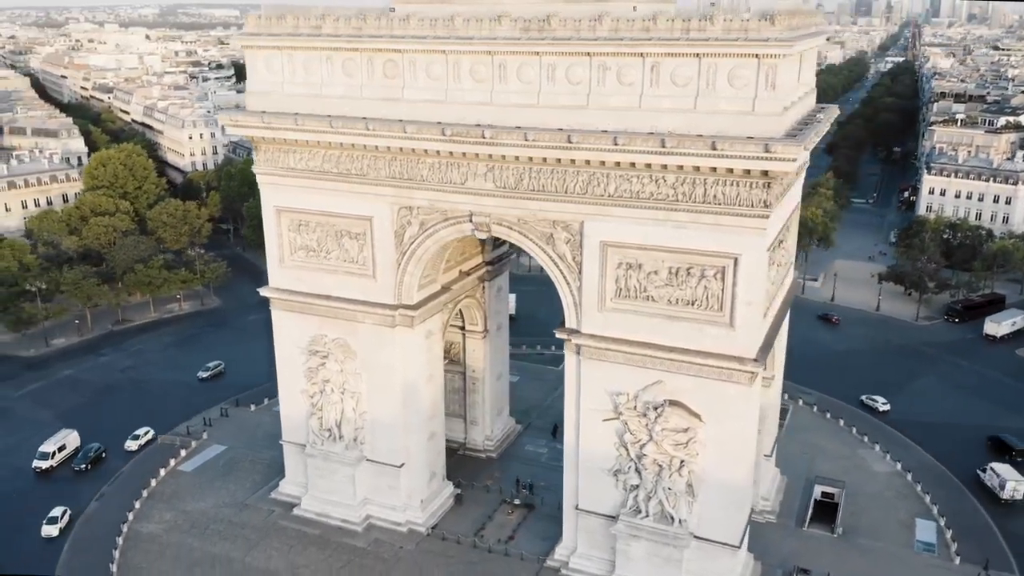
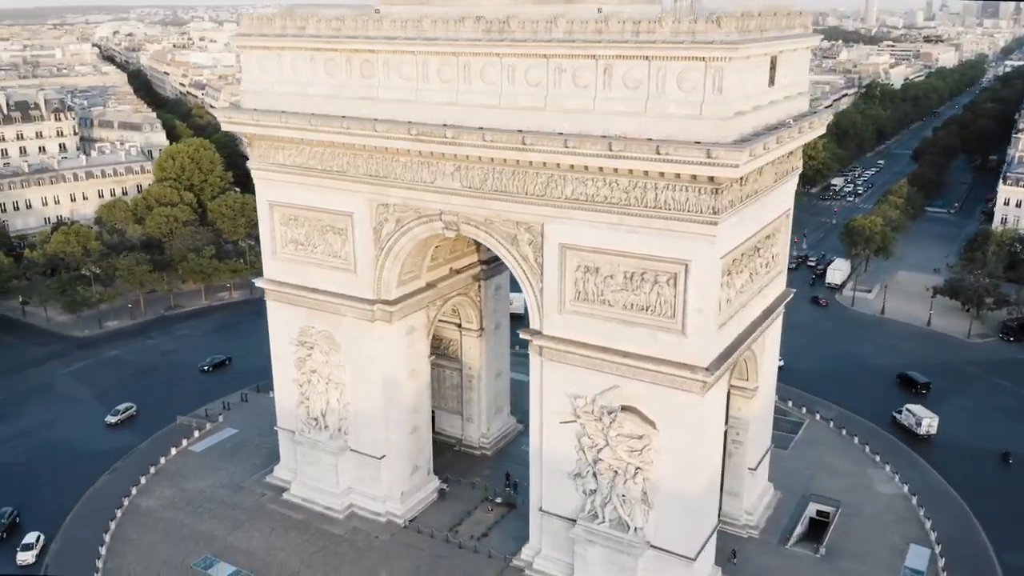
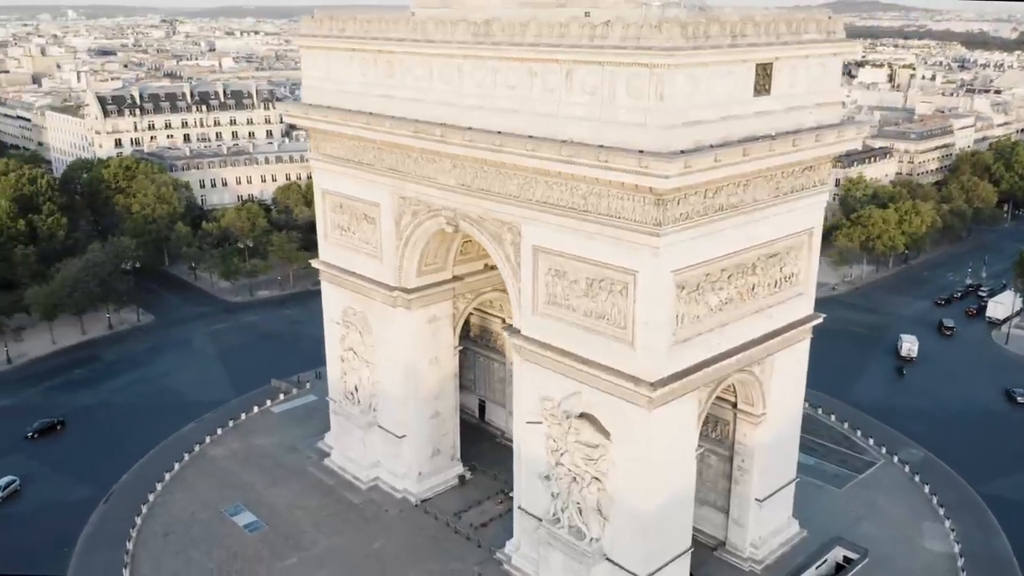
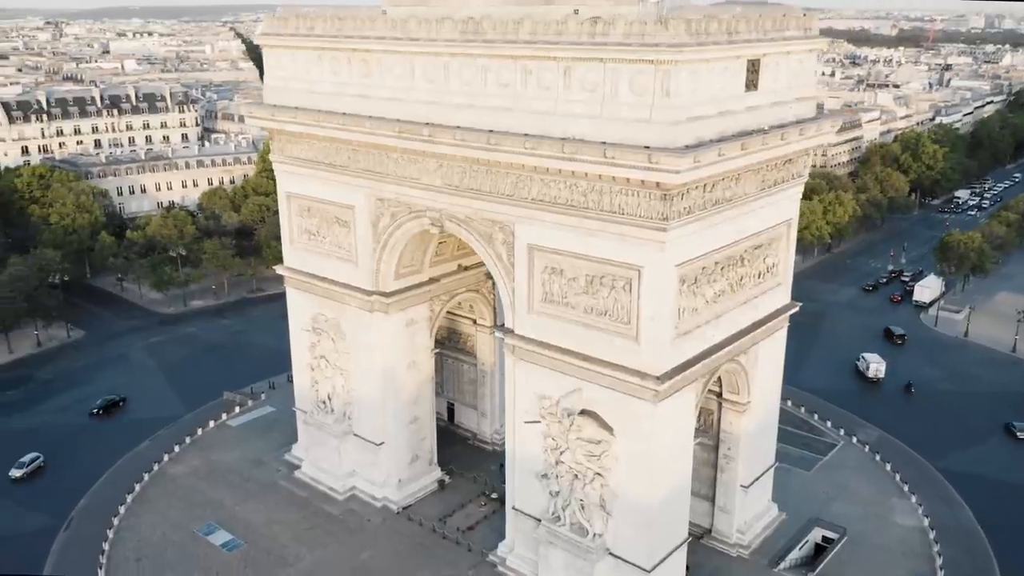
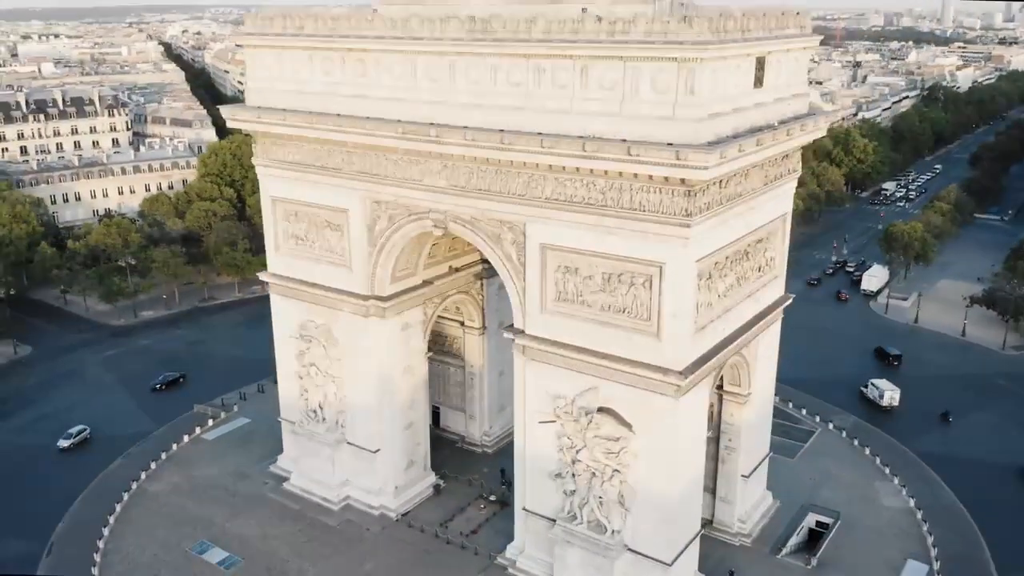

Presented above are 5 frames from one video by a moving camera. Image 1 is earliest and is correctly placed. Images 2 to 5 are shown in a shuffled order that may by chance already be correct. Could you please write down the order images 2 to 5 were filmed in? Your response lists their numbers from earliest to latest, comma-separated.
2, 5, 4, 3
